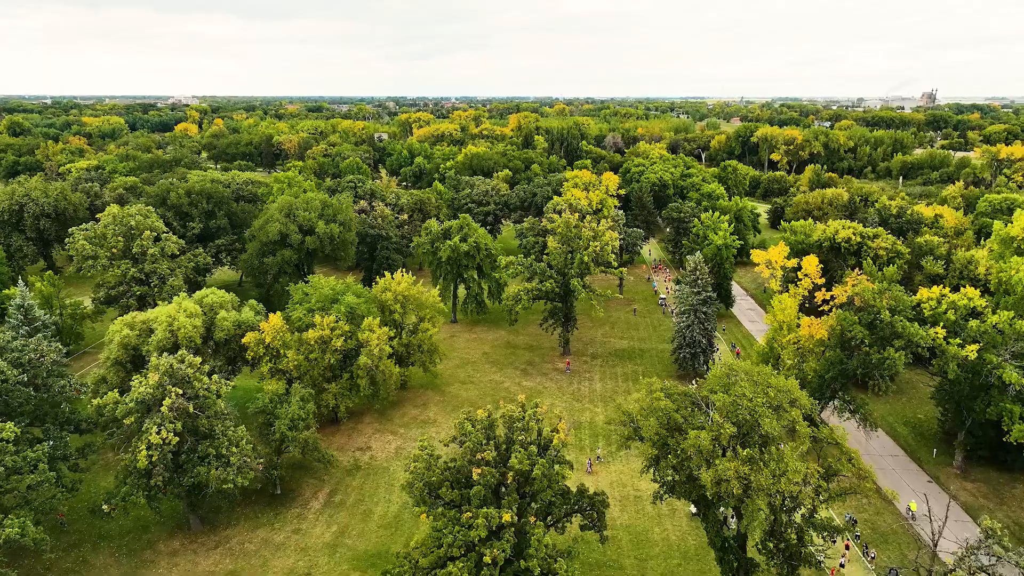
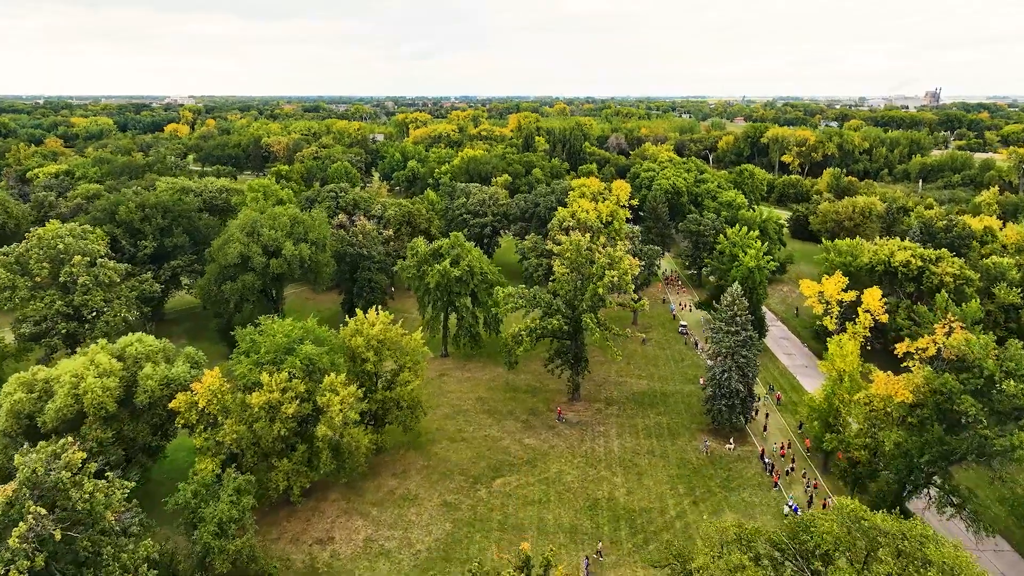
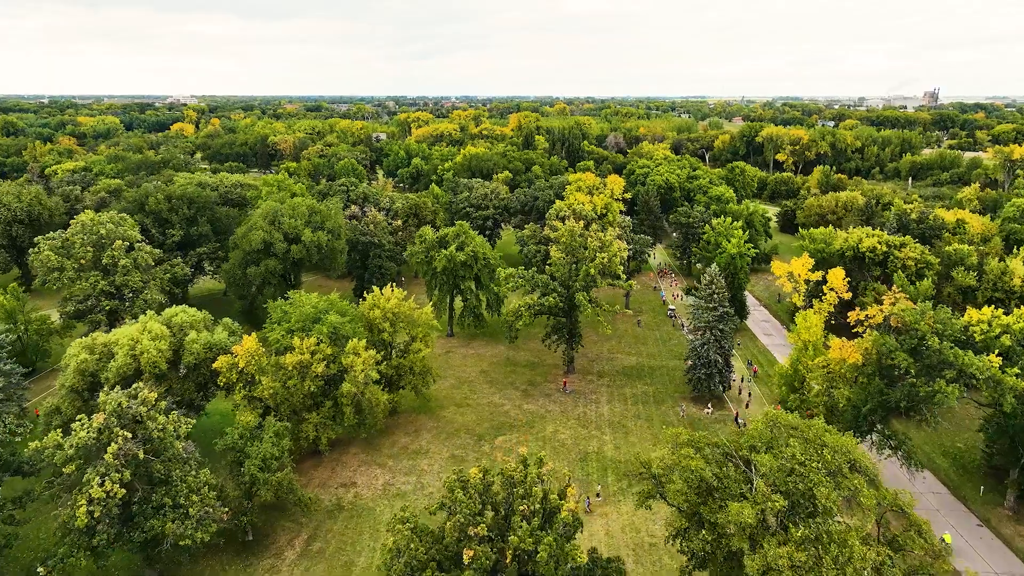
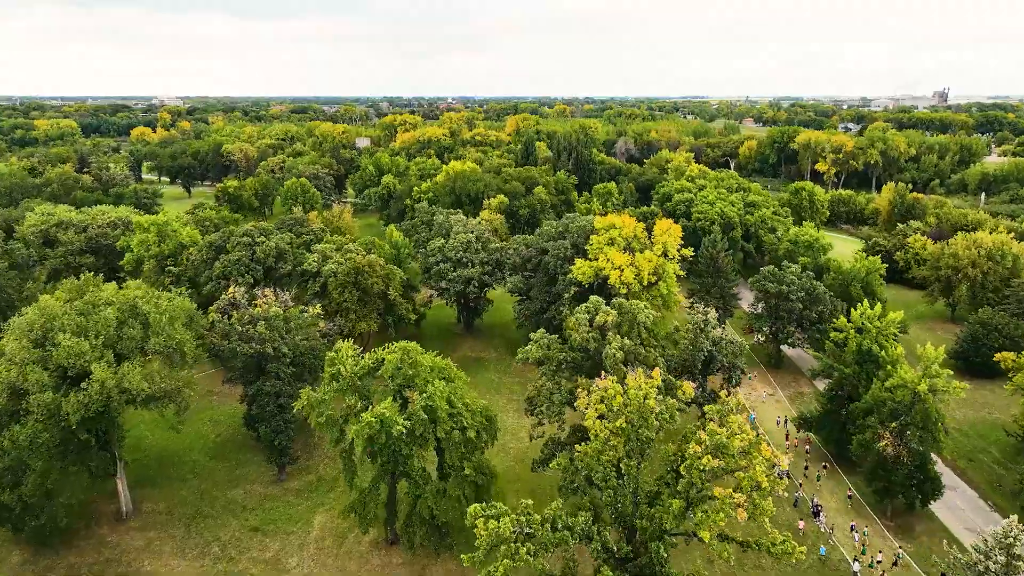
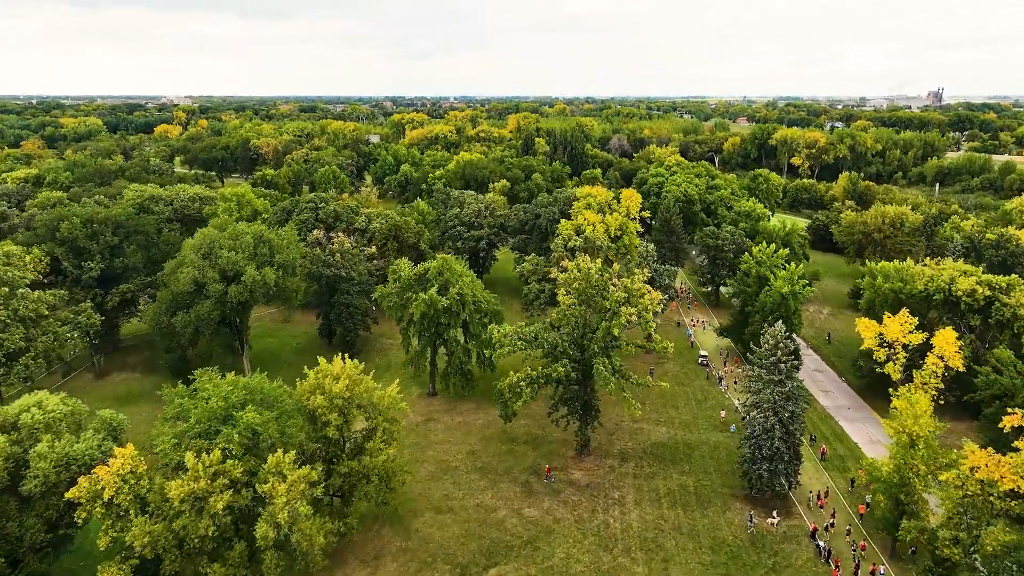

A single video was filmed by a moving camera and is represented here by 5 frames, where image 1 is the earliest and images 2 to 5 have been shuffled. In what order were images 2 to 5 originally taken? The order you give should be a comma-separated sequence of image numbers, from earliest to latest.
3, 2, 5, 4
